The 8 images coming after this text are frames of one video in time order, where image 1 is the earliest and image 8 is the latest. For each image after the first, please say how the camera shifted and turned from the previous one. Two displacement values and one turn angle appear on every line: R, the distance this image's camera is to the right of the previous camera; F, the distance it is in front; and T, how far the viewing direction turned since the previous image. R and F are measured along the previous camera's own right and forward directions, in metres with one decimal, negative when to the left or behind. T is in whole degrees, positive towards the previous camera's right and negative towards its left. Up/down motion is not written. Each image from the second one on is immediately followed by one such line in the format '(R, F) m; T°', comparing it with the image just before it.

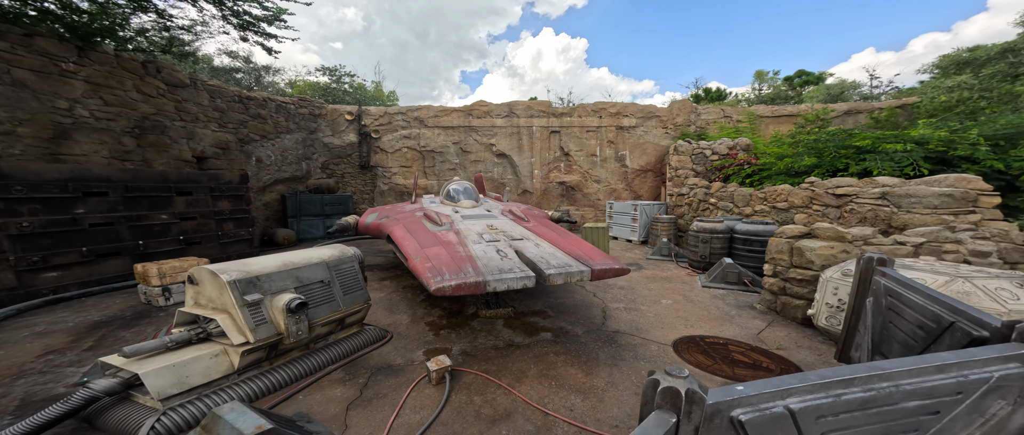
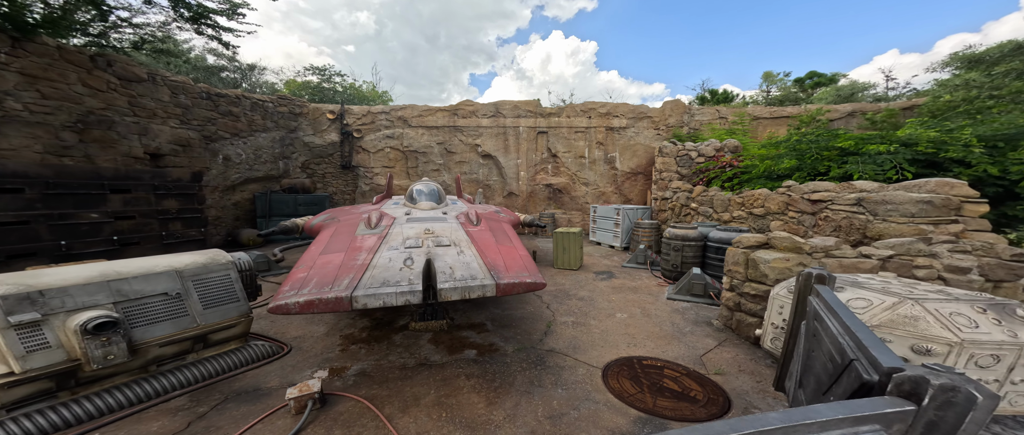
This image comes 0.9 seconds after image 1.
(+0.8, +0.3) m; -1°
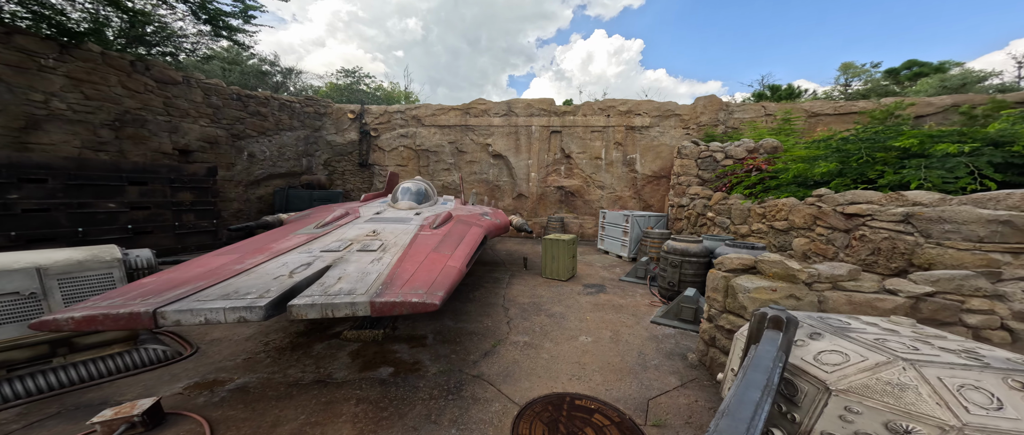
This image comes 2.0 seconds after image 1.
(+0.9, +0.4) m; -7°
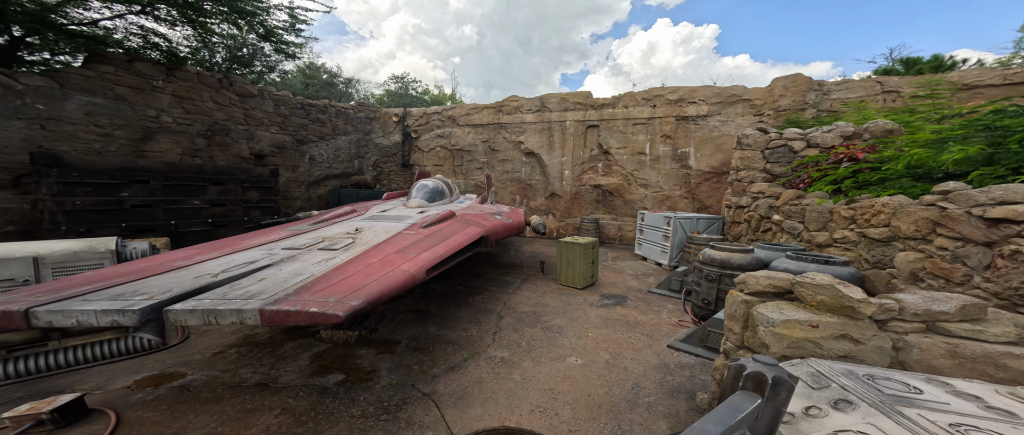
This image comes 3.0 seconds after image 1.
(+0.7, +0.4) m; -10°
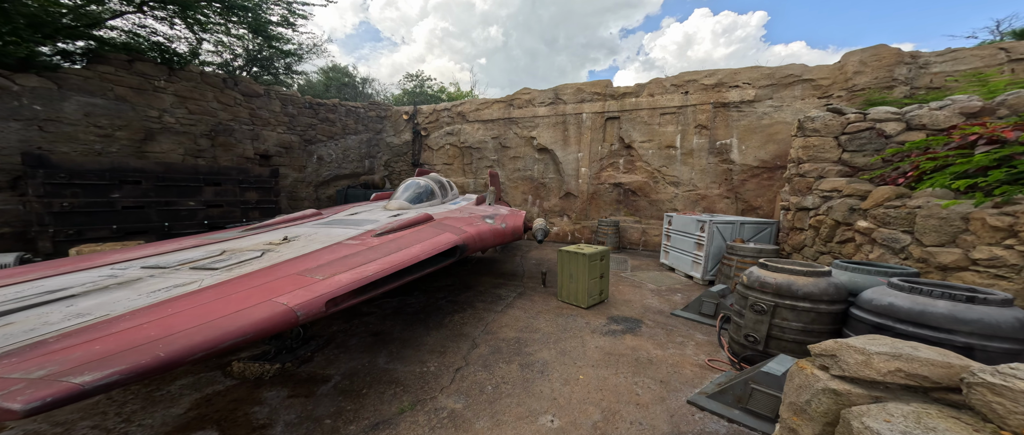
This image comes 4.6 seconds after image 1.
(+0.5, +0.8) m; -5°
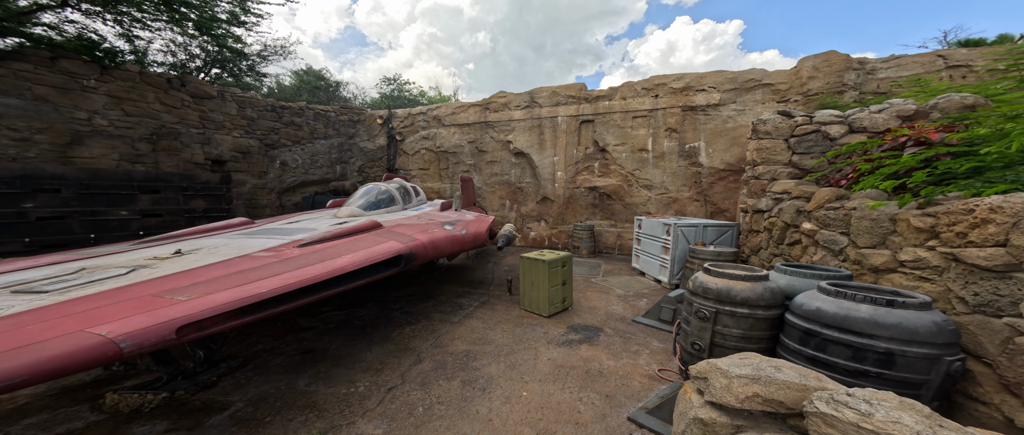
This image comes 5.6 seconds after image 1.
(+0.4, +0.1) m; +2°
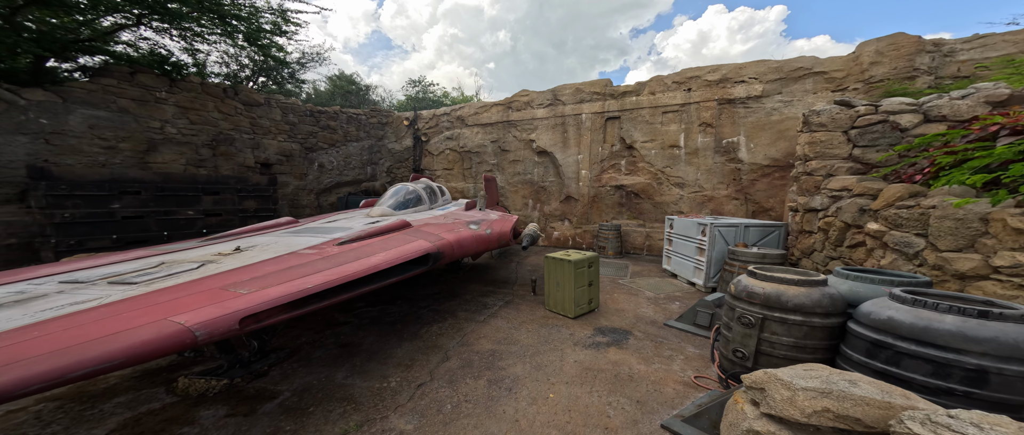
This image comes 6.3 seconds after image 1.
(-0.1, +0.1) m; -4°
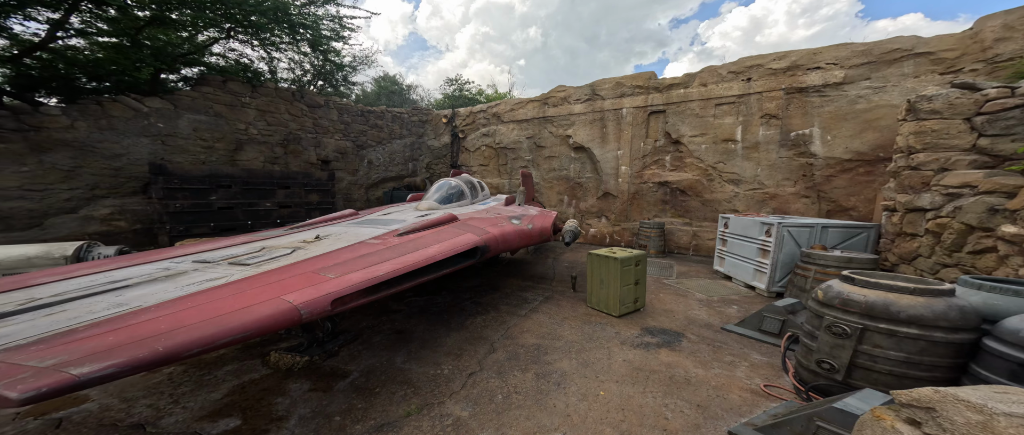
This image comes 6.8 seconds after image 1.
(-0.1, 0.0) m; -5°
